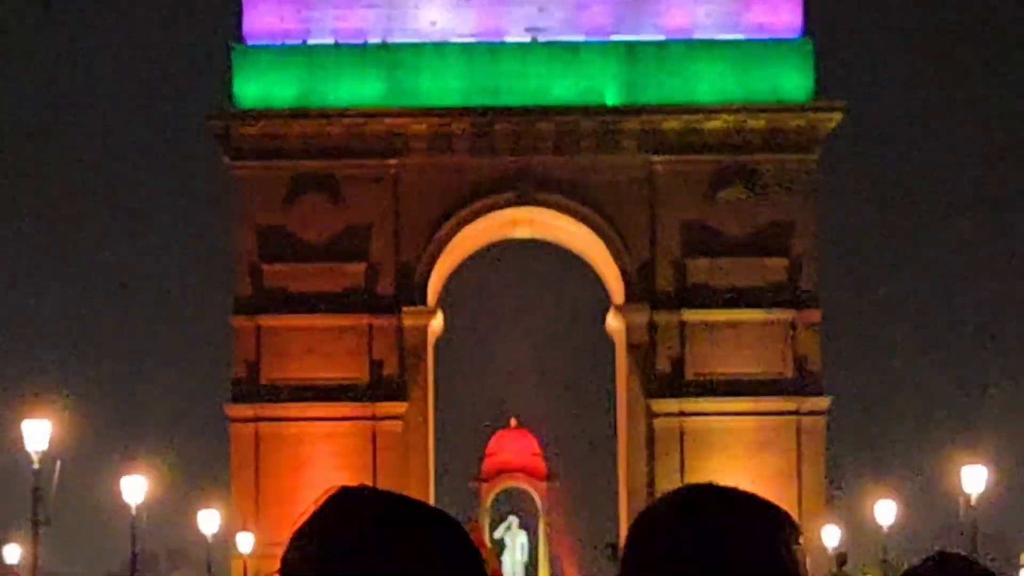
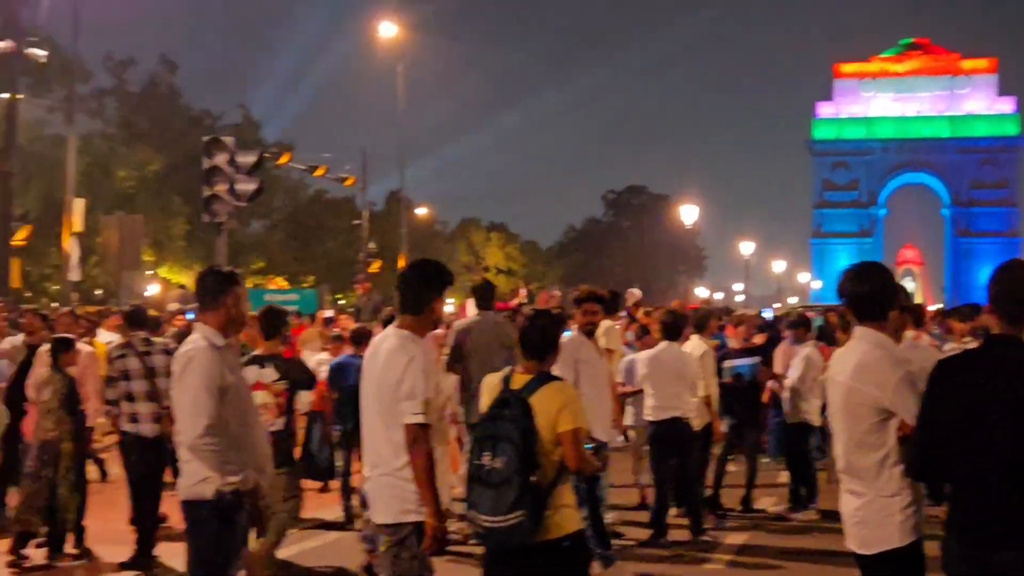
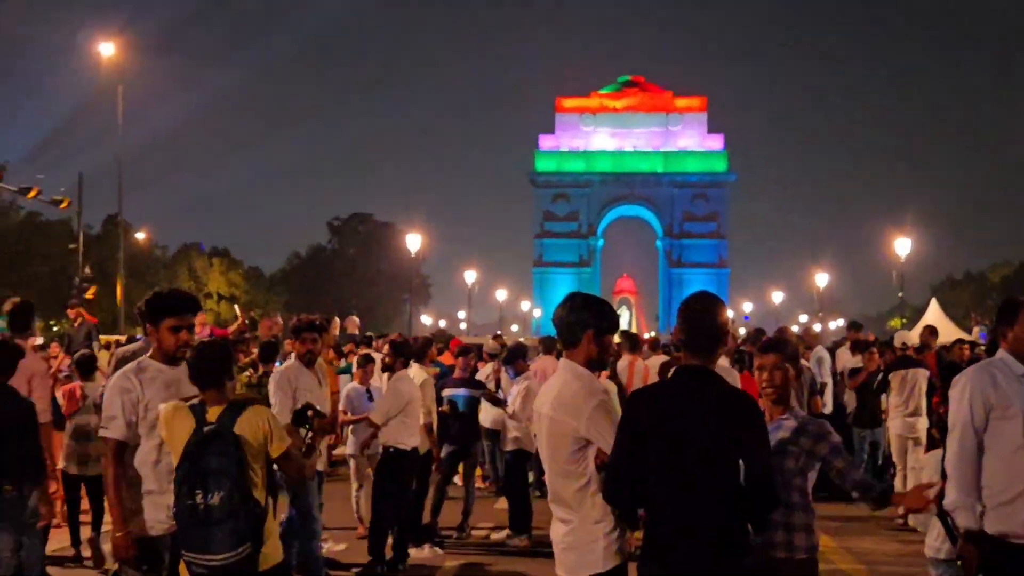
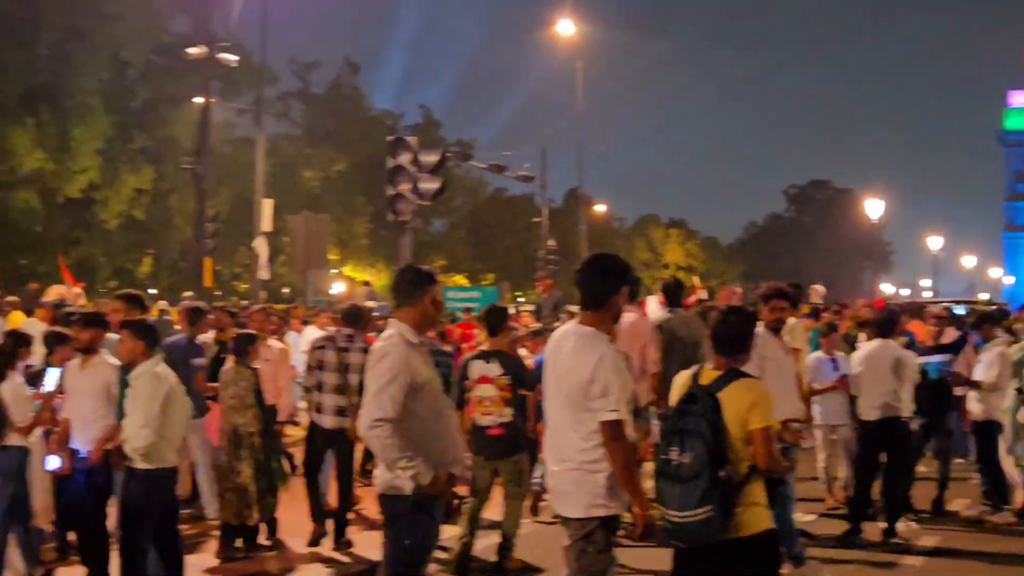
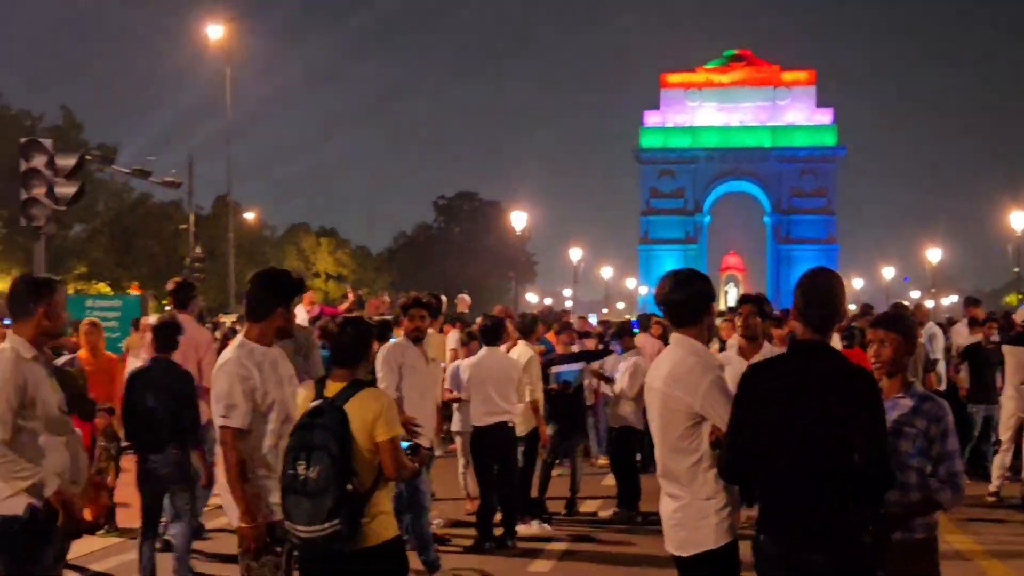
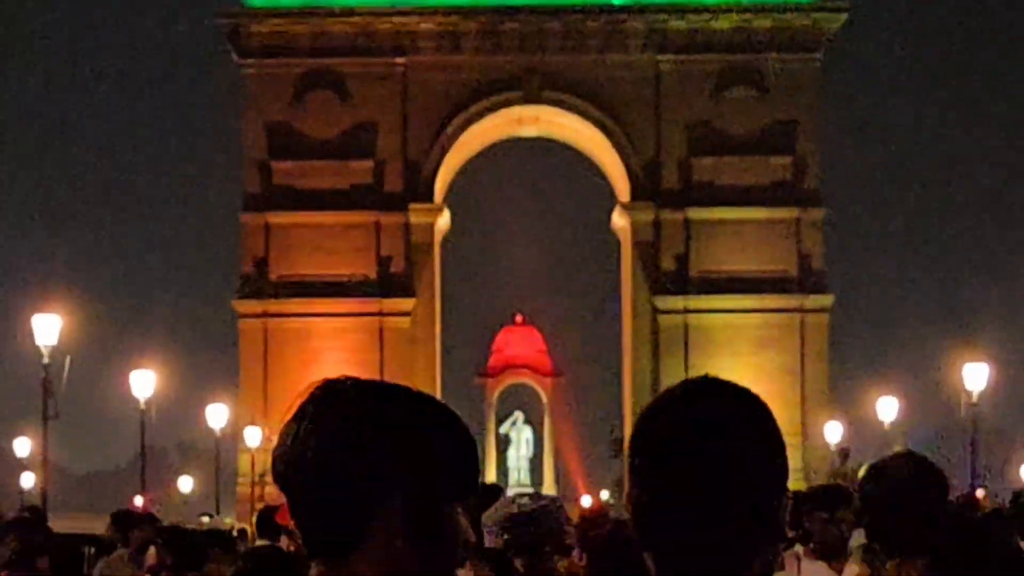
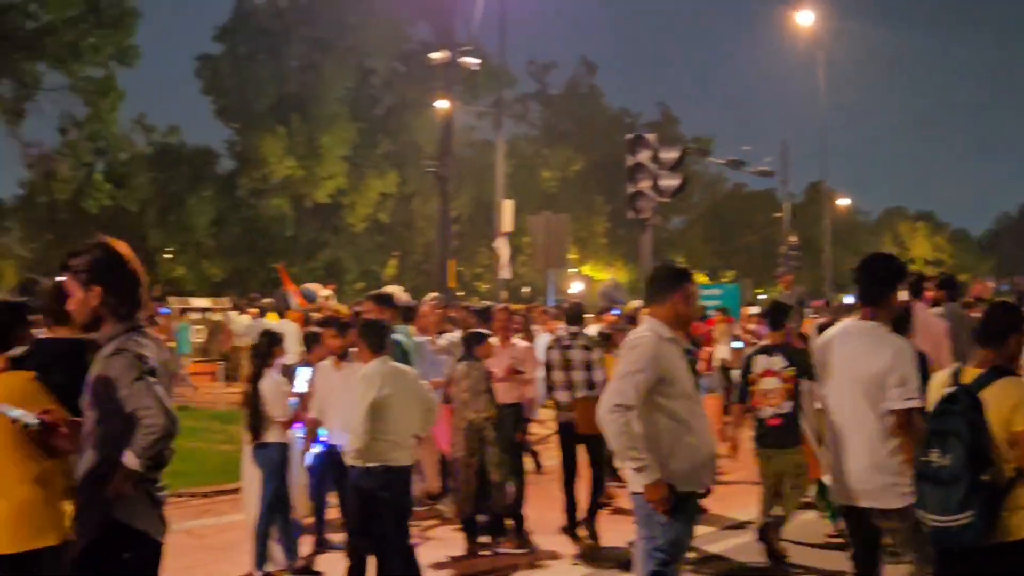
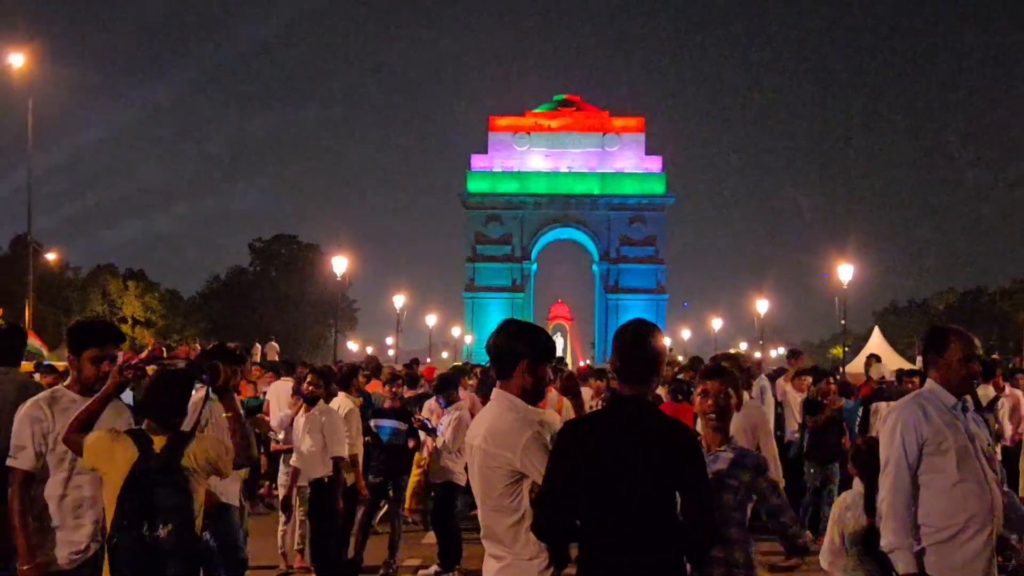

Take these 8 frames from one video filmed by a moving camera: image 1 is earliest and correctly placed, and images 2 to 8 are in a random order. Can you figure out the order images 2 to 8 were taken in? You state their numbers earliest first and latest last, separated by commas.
6, 8, 3, 5, 2, 4, 7
